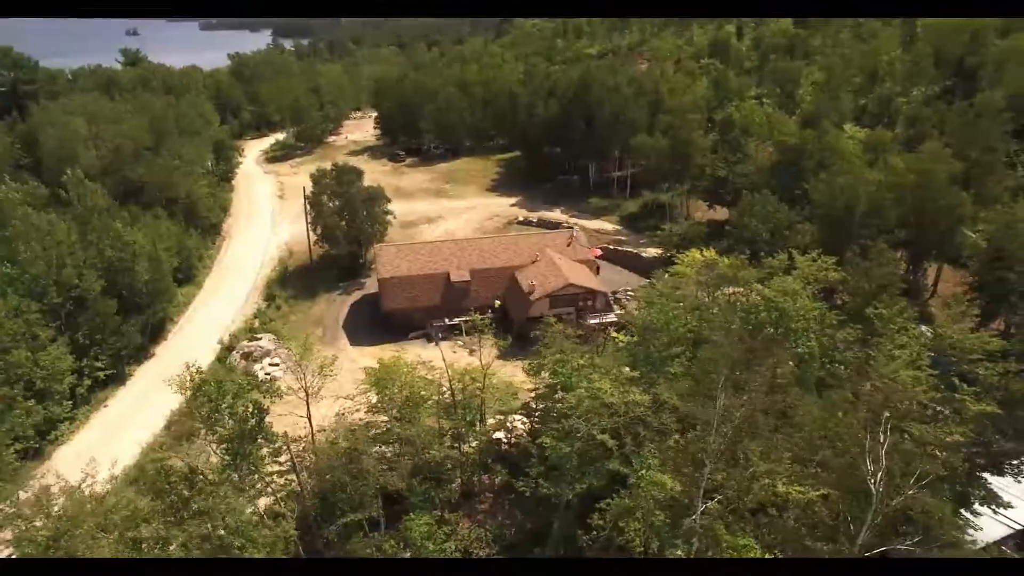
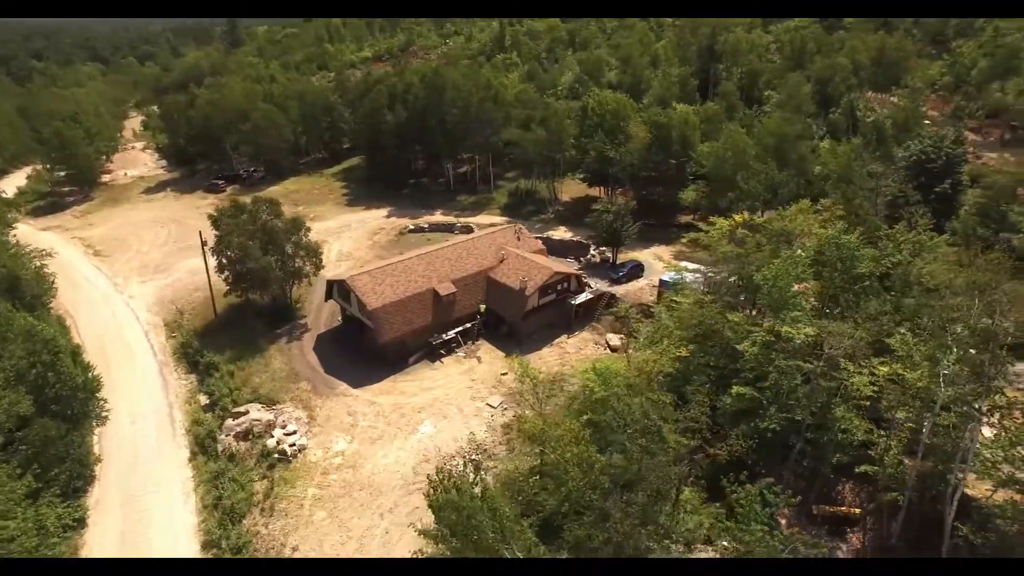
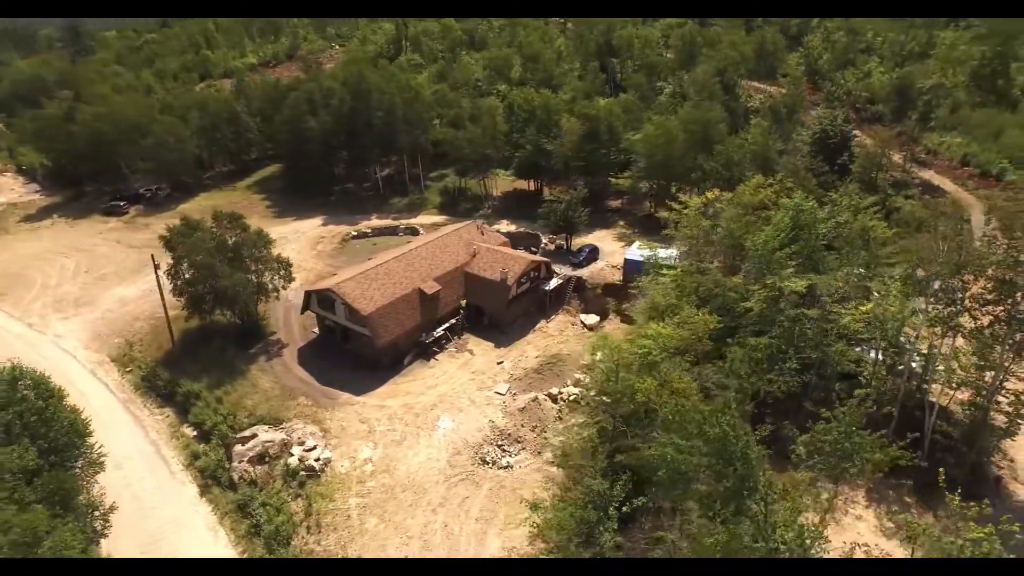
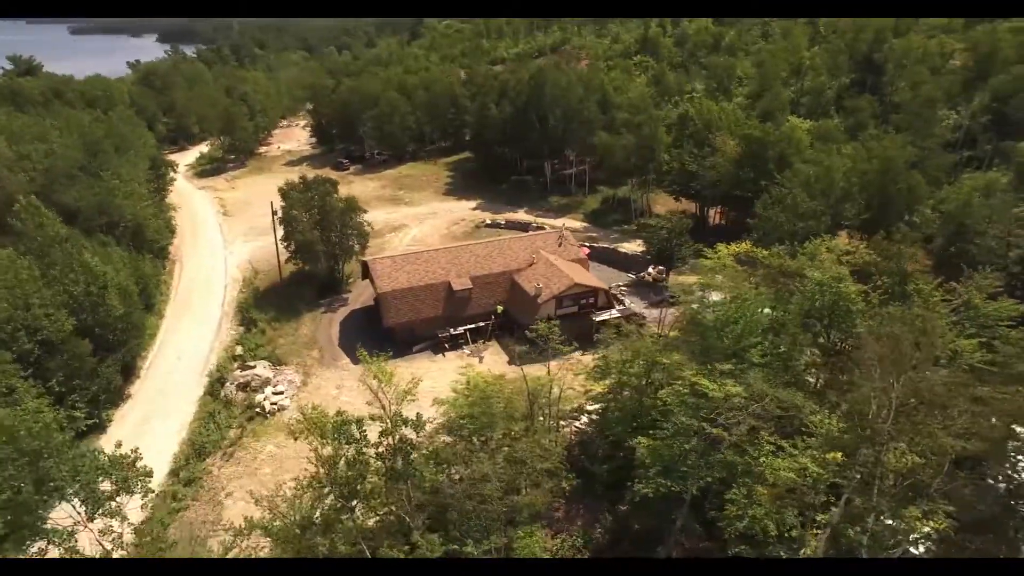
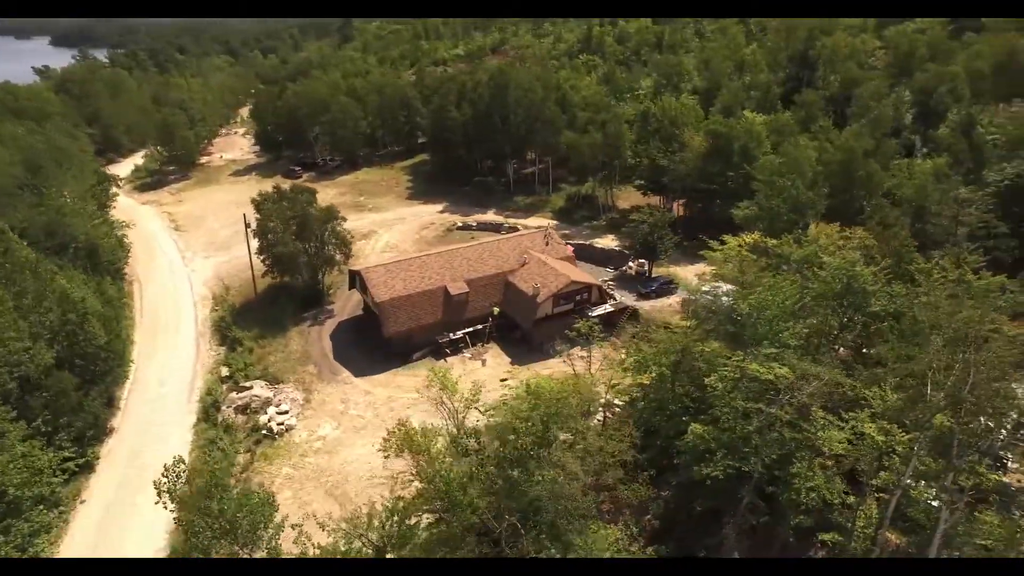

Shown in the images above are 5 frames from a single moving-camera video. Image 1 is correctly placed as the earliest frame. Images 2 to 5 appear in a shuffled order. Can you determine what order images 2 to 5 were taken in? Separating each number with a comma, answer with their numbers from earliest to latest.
4, 5, 2, 3
